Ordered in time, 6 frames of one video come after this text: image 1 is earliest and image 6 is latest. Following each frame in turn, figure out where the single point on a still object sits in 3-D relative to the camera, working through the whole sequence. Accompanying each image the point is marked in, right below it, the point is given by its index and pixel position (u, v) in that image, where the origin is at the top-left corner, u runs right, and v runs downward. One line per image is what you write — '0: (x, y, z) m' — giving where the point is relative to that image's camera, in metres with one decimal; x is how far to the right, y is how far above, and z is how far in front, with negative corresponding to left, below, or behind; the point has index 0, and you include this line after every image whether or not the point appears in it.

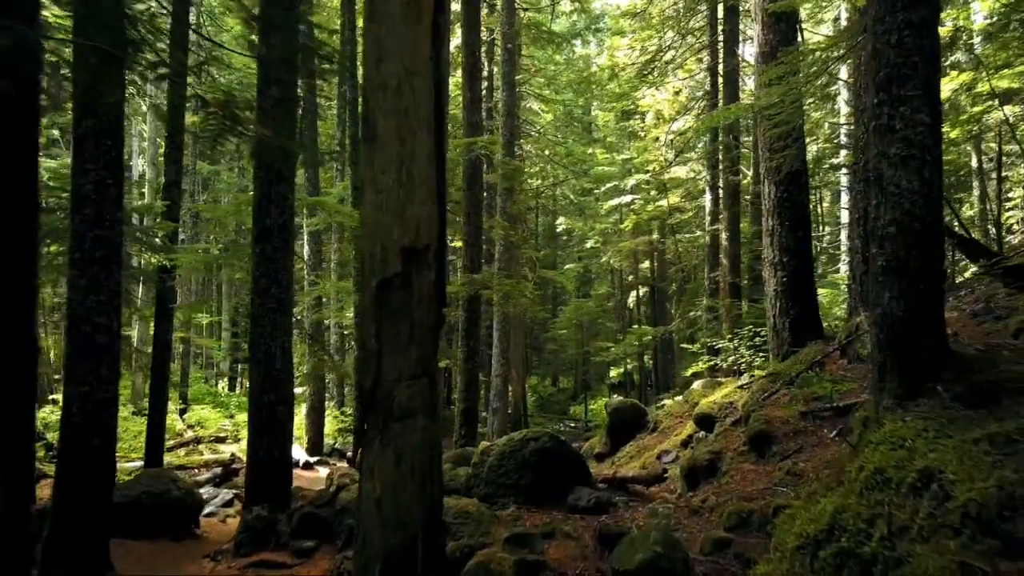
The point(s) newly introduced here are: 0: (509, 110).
0: (-0.1, +5.1, +19.4) m
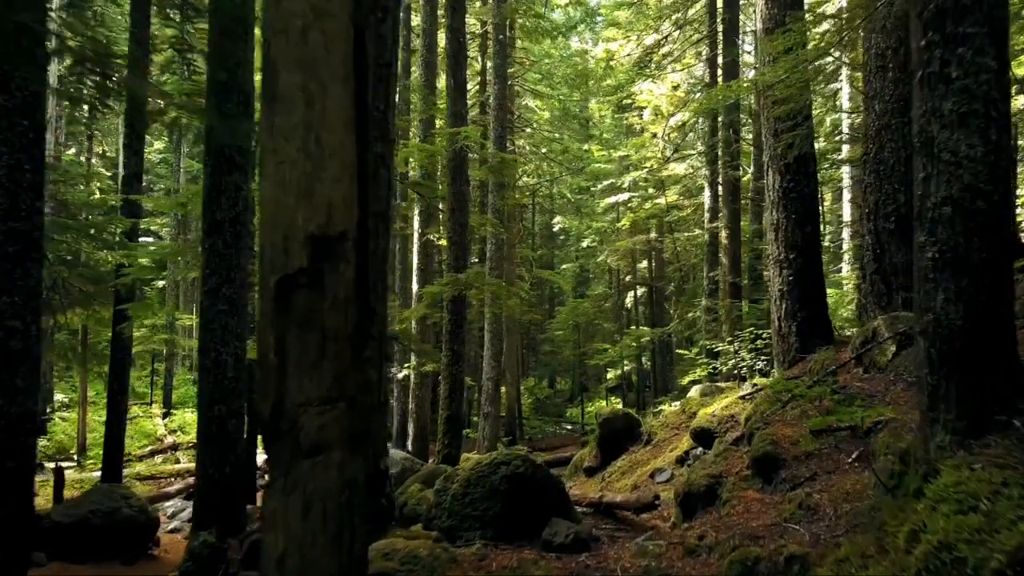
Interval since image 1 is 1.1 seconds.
0: (-0.3, +5.1, +18.7) m
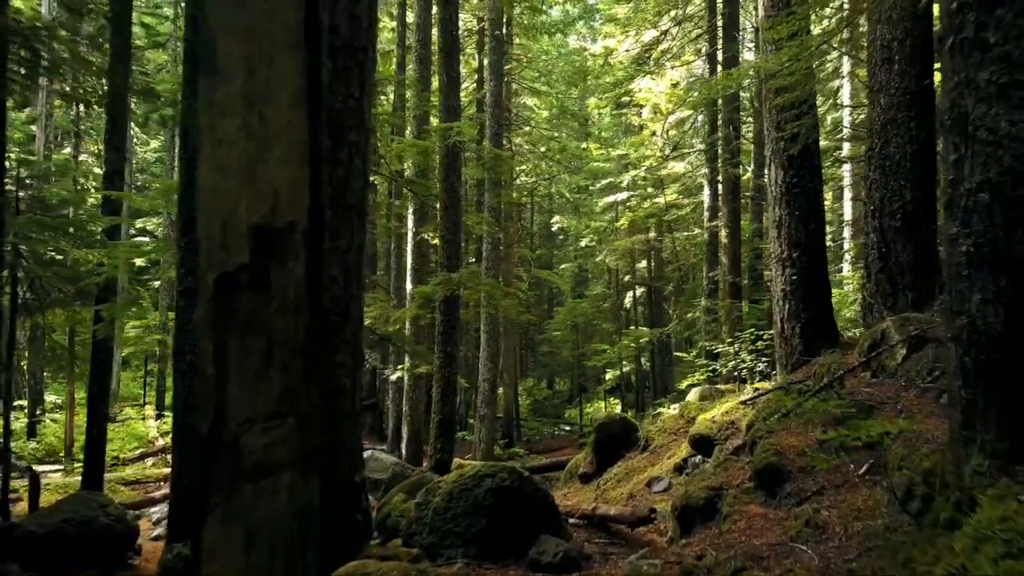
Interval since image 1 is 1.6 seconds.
0: (-0.4, +5.1, +18.4) m
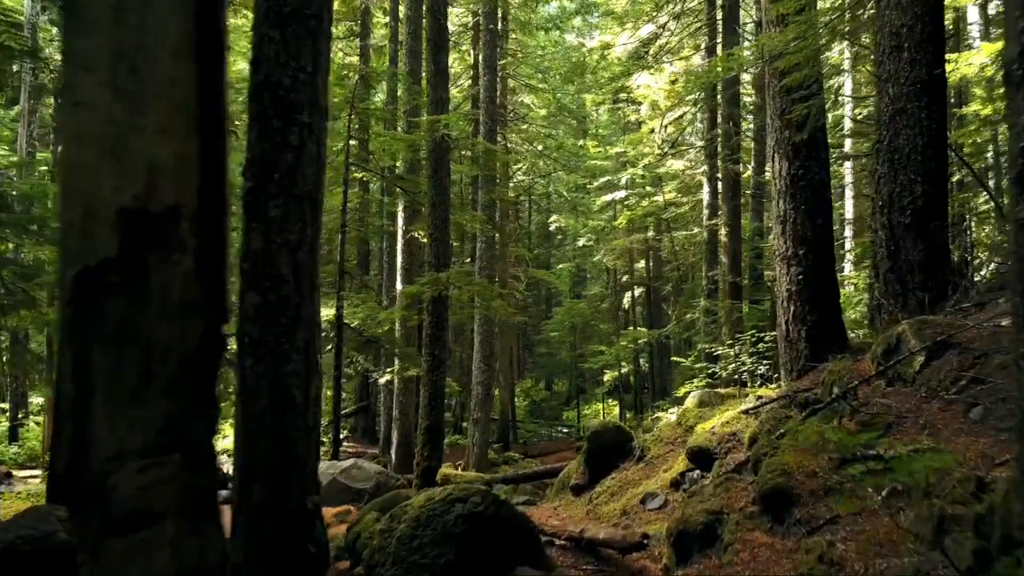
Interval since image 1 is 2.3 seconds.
0: (-0.5, +5.1, +18.0) m
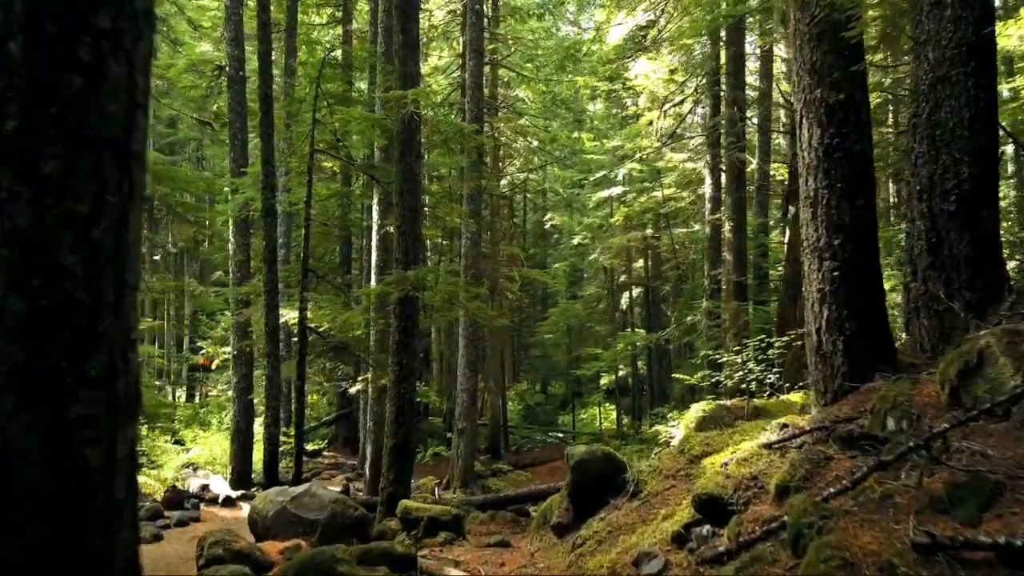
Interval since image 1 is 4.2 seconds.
0: (-0.9, +5.1, +16.7) m
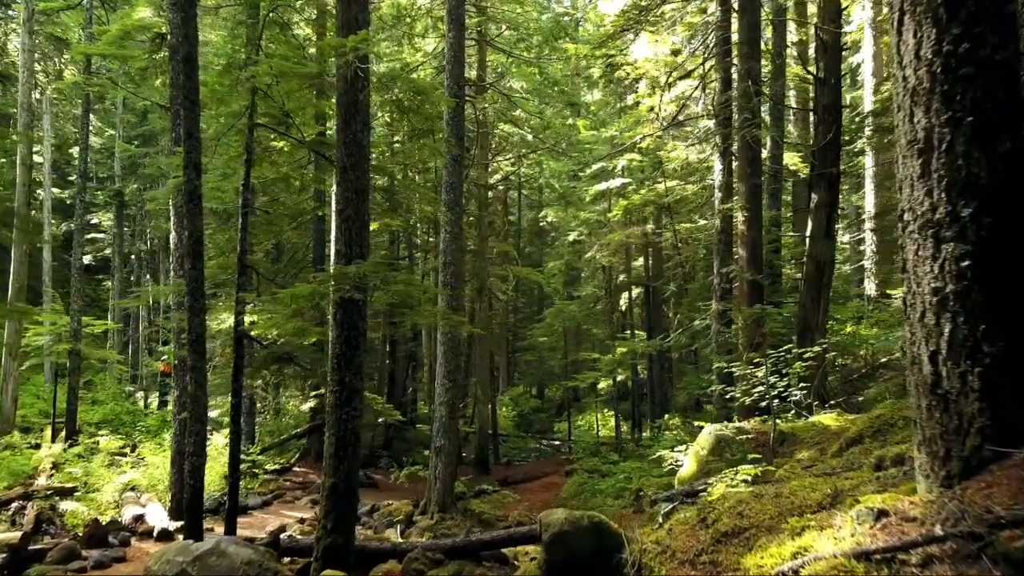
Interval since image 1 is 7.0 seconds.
0: (-1.2, +5.1, +14.9) m
